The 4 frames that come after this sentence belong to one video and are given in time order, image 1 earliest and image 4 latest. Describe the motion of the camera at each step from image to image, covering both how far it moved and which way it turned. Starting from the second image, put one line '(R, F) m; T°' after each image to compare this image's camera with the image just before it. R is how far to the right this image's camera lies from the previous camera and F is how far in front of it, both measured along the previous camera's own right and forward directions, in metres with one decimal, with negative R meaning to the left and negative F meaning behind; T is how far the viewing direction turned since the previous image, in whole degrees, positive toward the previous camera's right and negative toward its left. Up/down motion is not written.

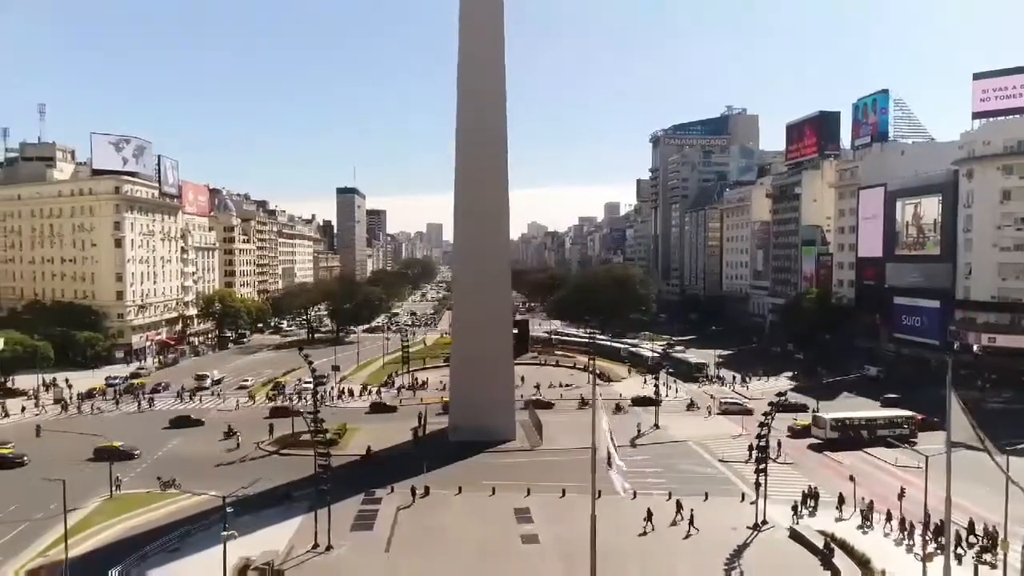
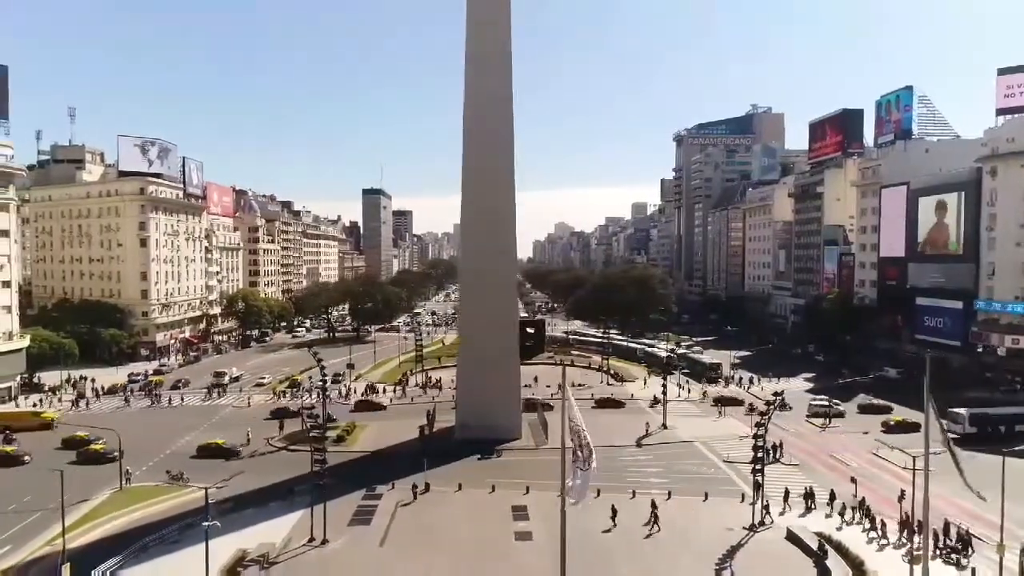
(+1.5, -0.1) m; -2°
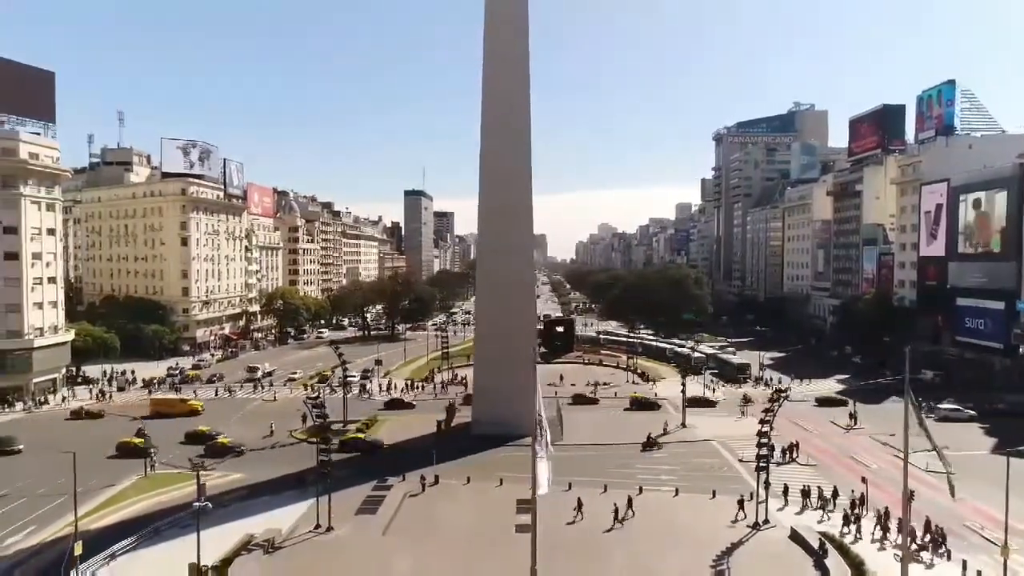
(+1.9, -0.2) m; -4°
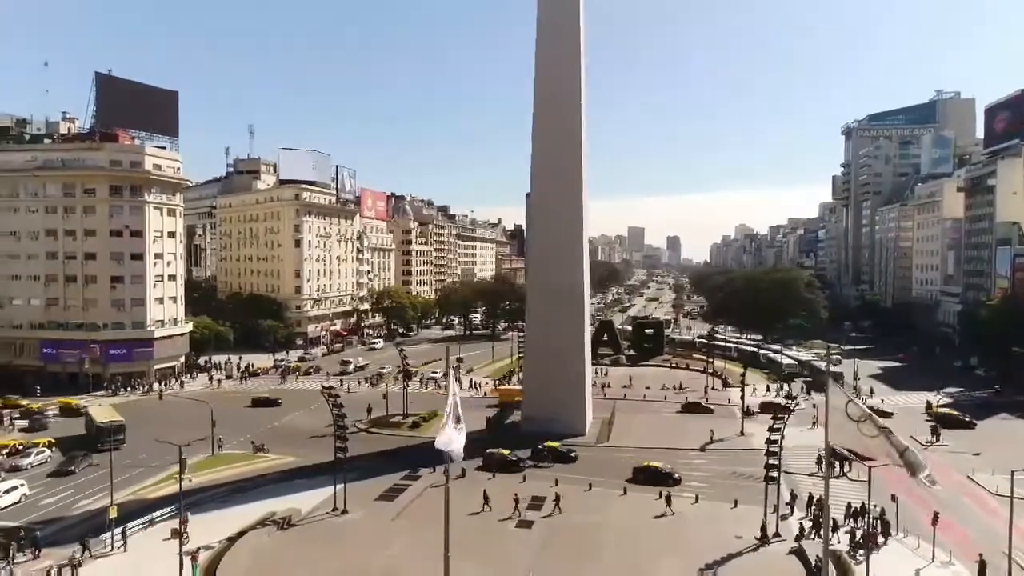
(+6.0, +0.2) m; -11°
